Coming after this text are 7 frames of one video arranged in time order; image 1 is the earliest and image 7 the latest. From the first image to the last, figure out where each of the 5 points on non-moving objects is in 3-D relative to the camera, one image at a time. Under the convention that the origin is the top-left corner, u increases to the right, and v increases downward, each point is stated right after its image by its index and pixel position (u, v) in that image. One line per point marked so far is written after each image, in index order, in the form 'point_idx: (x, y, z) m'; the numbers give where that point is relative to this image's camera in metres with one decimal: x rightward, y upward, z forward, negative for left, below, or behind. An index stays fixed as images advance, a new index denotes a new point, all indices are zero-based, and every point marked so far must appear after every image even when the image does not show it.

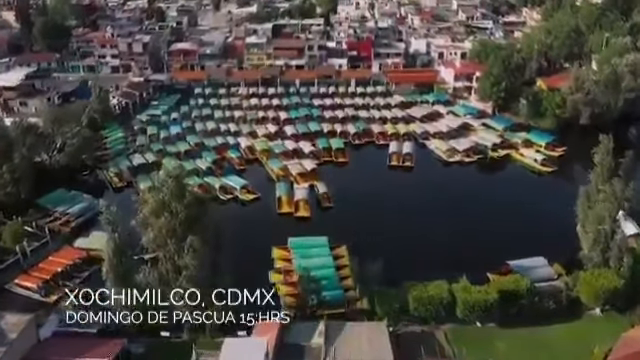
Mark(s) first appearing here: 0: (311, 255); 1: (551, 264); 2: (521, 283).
0: (-0.3, -2.7, +20.0) m
1: (+8.2, -3.0, +19.8) m
2: (+6.2, -3.2, +17.1) m
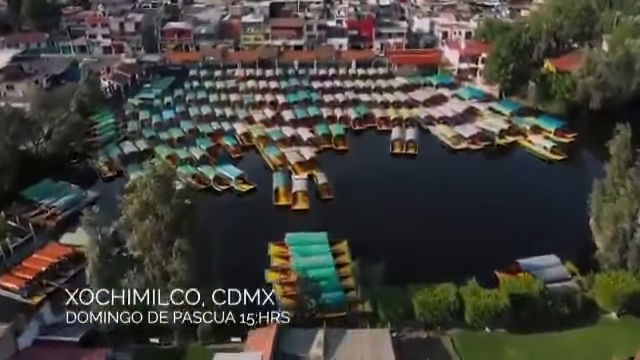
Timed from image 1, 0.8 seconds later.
0: (-0.3, -2.5, +19.0) m
1: (+8.2, -2.8, +18.7) m
2: (+6.2, -3.1, +16.0) m
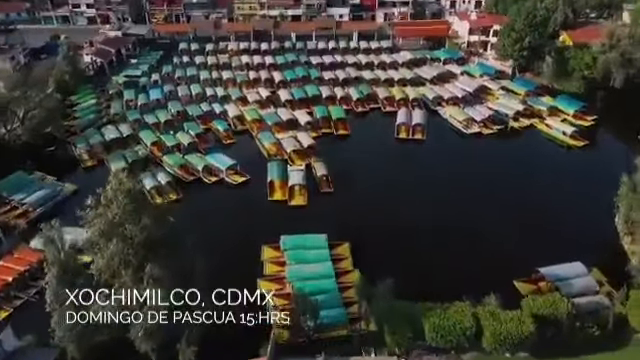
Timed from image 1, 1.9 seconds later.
0: (-0.4, -2.4, +17.0) m
1: (+8.1, -2.7, +16.8) m
2: (+6.1, -3.2, +14.2) m
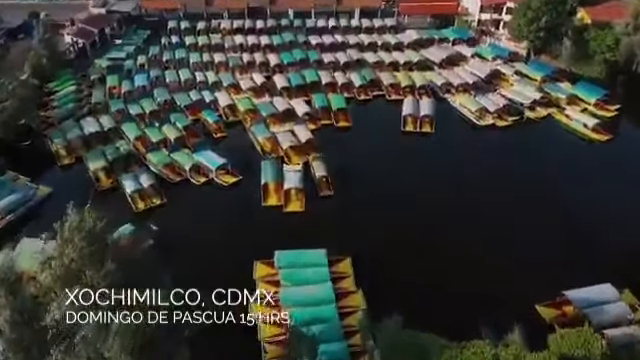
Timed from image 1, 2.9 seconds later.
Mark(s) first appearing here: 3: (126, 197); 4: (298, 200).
0: (-0.4, -2.7, +15.2) m
1: (+8.1, -3.0, +15.0) m
2: (+6.1, -3.7, +12.4) m
3: (-6.8, -0.6, +19.3) m
4: (-0.8, -0.7, +19.0) m
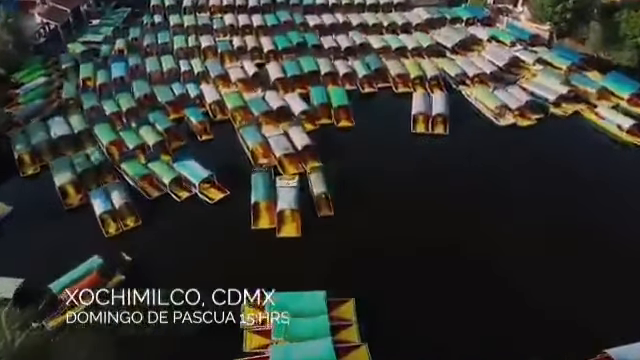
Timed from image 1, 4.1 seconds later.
0: (-0.5, -3.6, +12.9) m
1: (+8.1, -3.8, +12.7) m
2: (+6.0, -4.7, +10.2) m
3: (-6.8, -1.1, +16.9) m
4: (-0.8, -1.3, +16.5) m
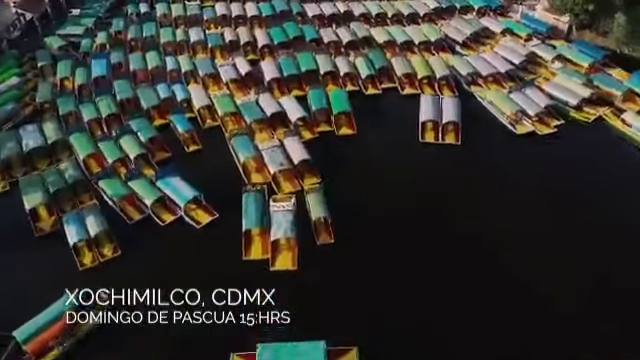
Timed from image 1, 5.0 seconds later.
0: (-0.5, -4.4, +11.4) m
1: (+8.0, -4.7, +11.2) m
2: (+6.0, -5.6, +8.7) m
3: (-6.9, -1.8, +15.2) m
4: (-0.8, -1.9, +14.8) m
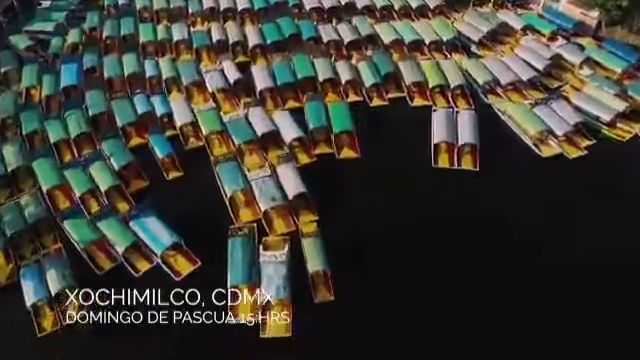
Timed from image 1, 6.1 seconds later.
0: (-0.5, -5.7, +9.5) m
1: (+8.0, -6.0, +9.3) m
2: (+6.0, -7.1, +6.9) m
3: (-6.9, -2.9, +13.1) m
4: (-0.9, -3.0, +12.8) m
